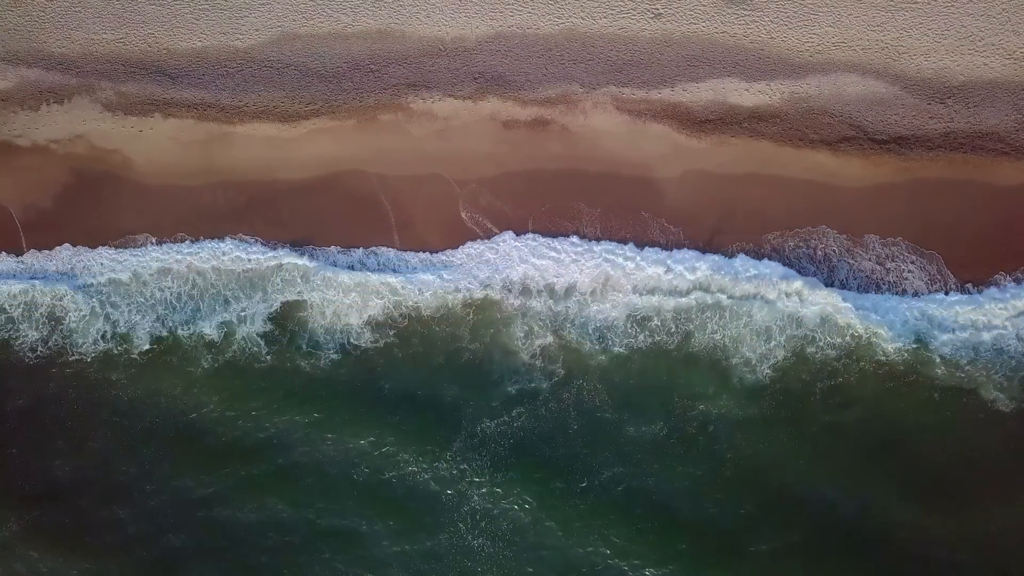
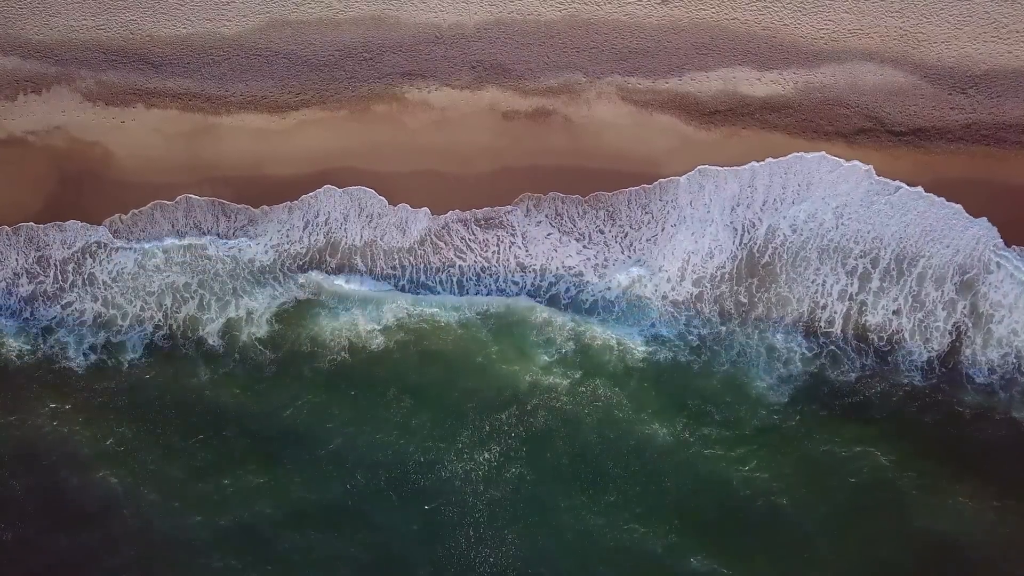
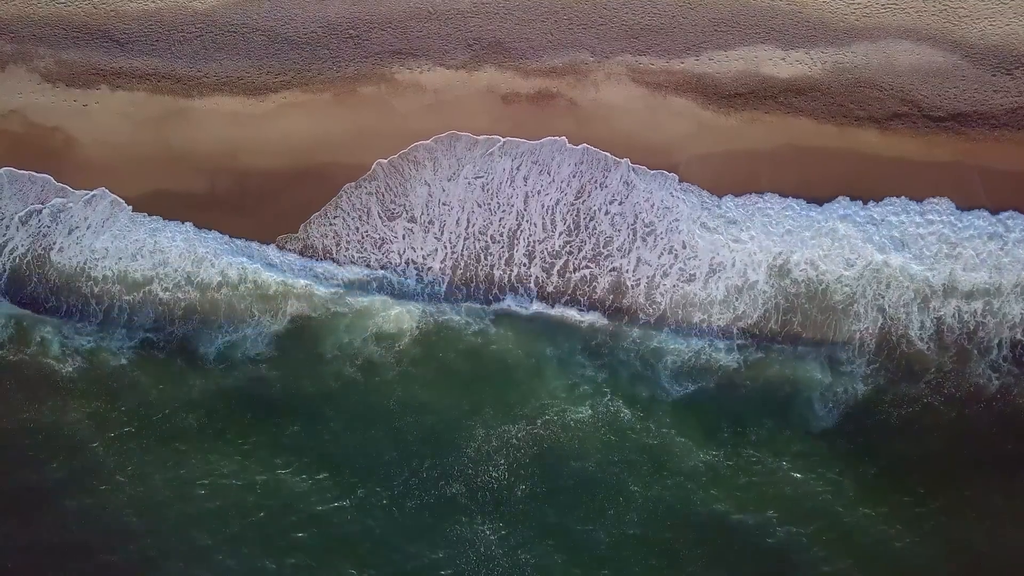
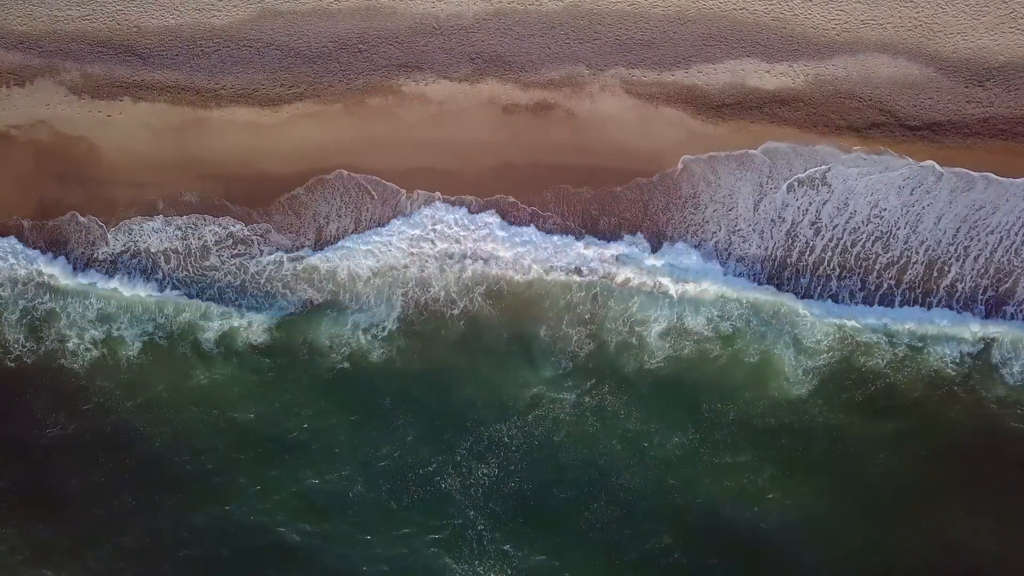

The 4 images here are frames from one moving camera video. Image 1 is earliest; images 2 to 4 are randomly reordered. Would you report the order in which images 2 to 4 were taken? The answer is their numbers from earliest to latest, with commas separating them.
2, 4, 3
